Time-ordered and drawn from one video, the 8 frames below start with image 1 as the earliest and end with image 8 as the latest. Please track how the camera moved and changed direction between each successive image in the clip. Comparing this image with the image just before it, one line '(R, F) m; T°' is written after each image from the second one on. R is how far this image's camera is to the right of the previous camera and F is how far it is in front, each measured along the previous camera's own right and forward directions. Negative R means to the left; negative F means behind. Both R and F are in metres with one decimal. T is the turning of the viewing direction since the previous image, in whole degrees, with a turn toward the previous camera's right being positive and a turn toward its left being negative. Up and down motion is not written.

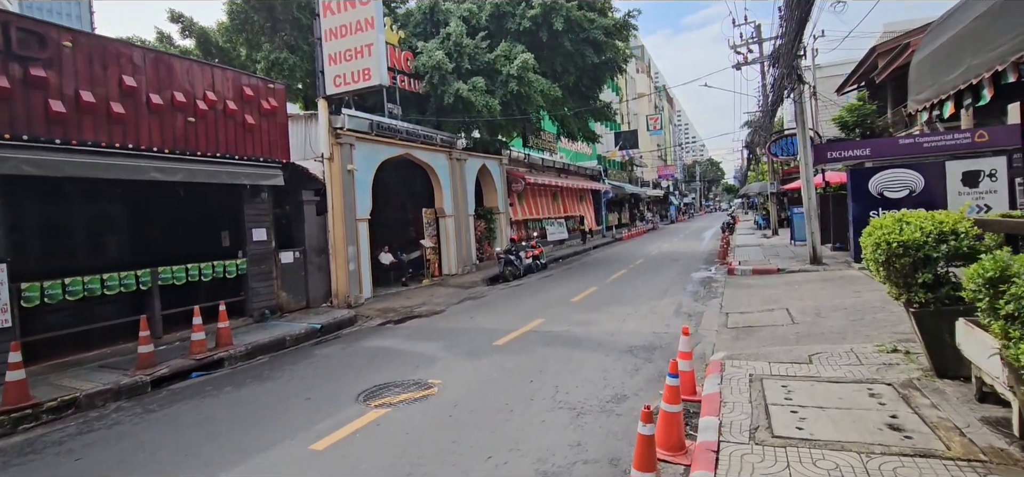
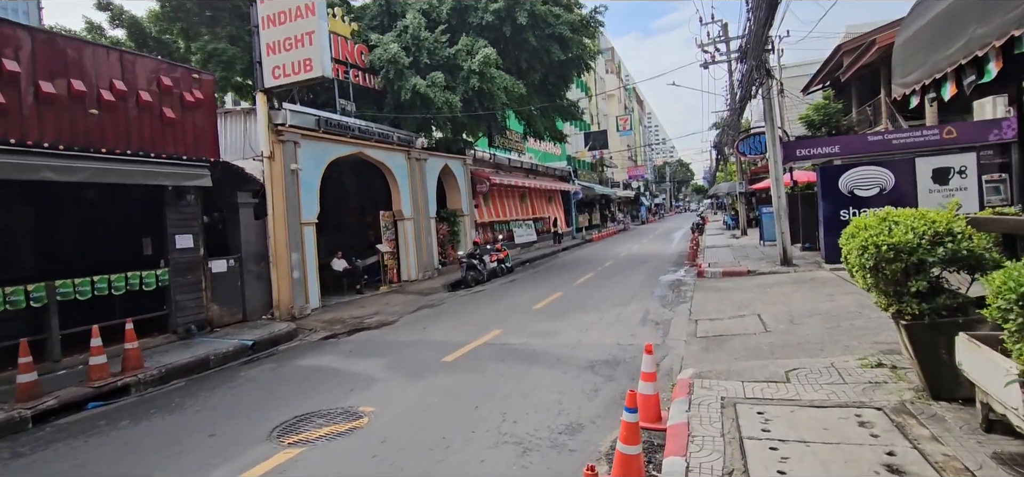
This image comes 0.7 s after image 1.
(+0.4, +0.8) m; +3°
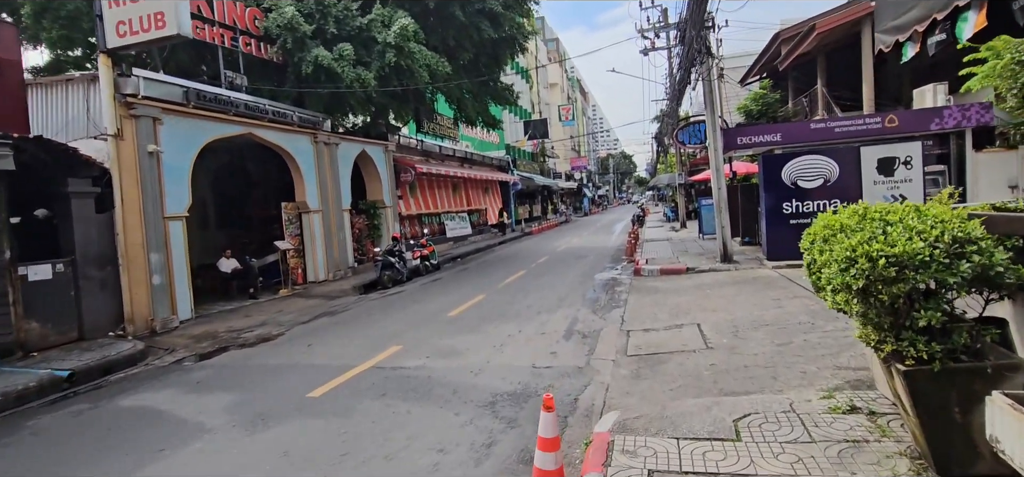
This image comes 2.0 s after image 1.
(+0.7, +1.5) m; +6°
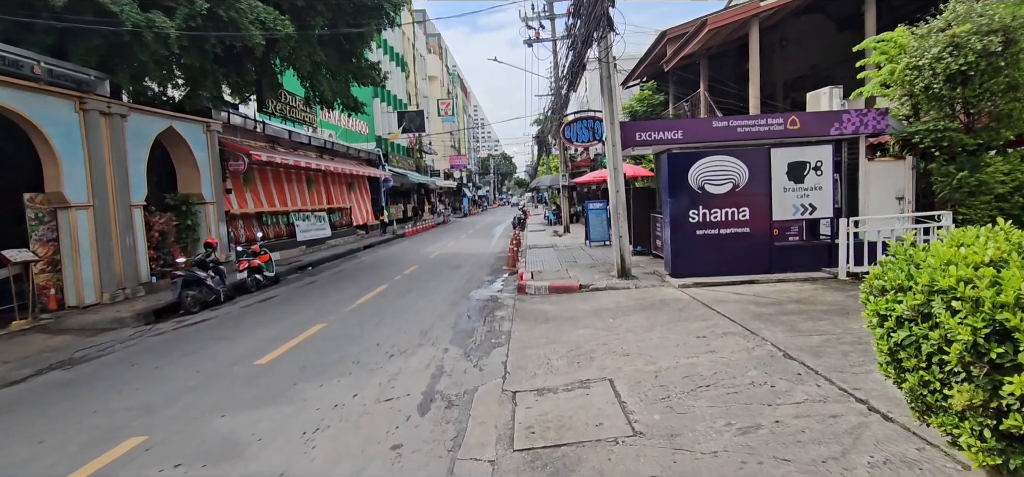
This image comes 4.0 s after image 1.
(+0.5, +2.6) m; +13°
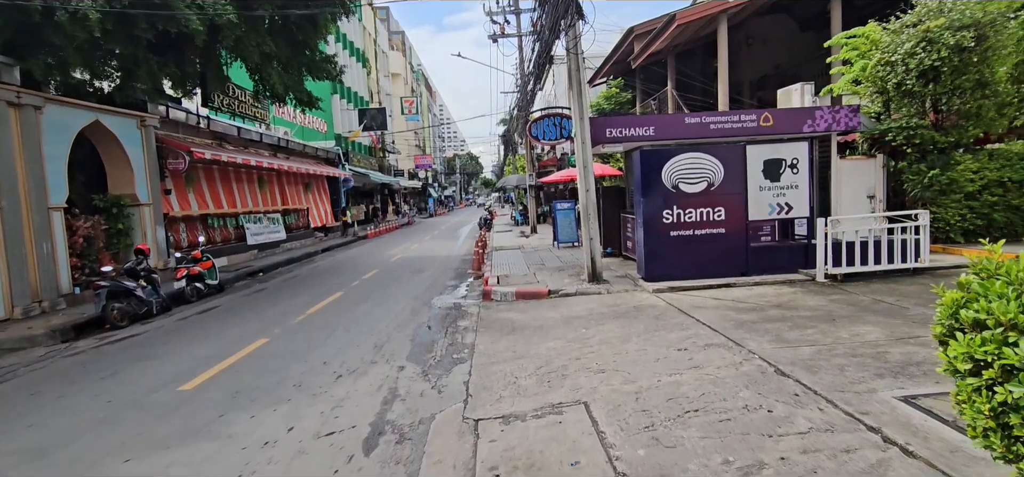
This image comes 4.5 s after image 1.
(+0.1, +0.7) m; +4°
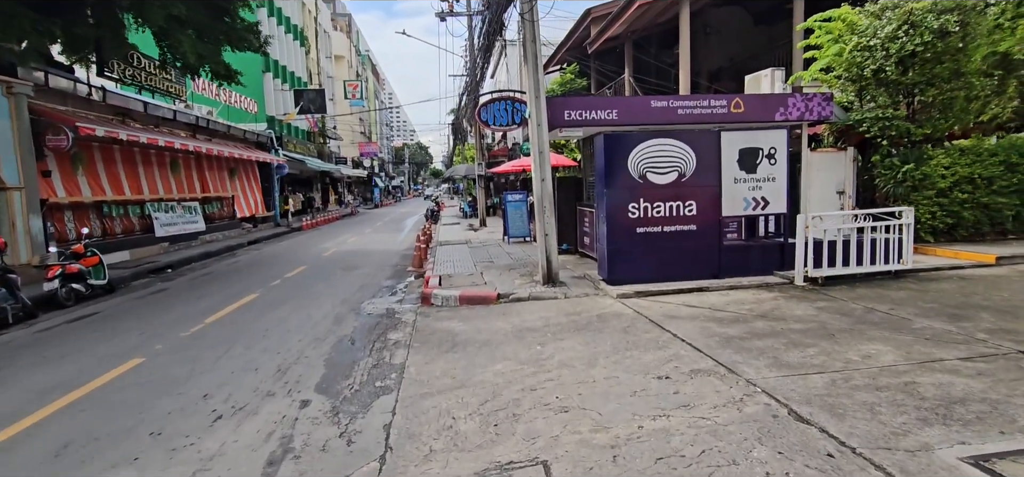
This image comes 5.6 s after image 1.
(+0.1, +1.3) m; +5°
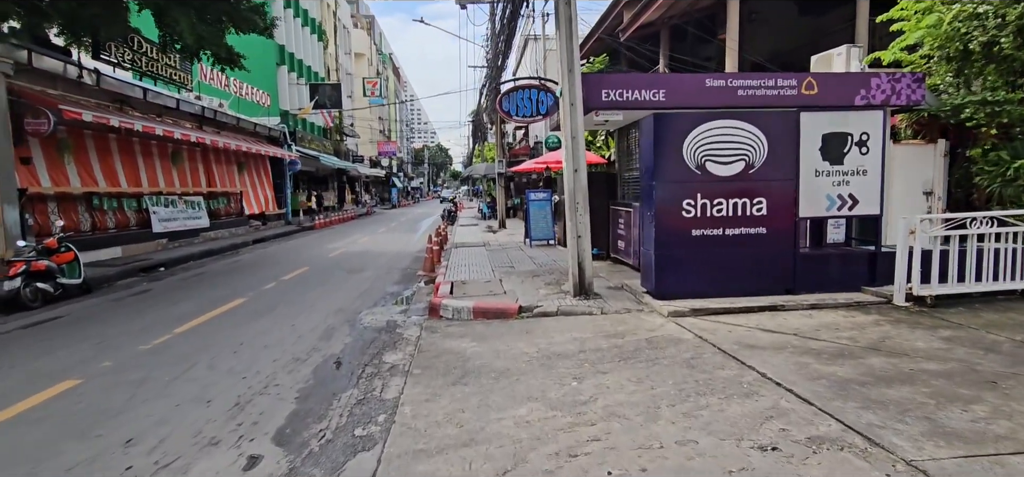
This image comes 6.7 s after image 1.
(-0.1, +1.4) m; -2°
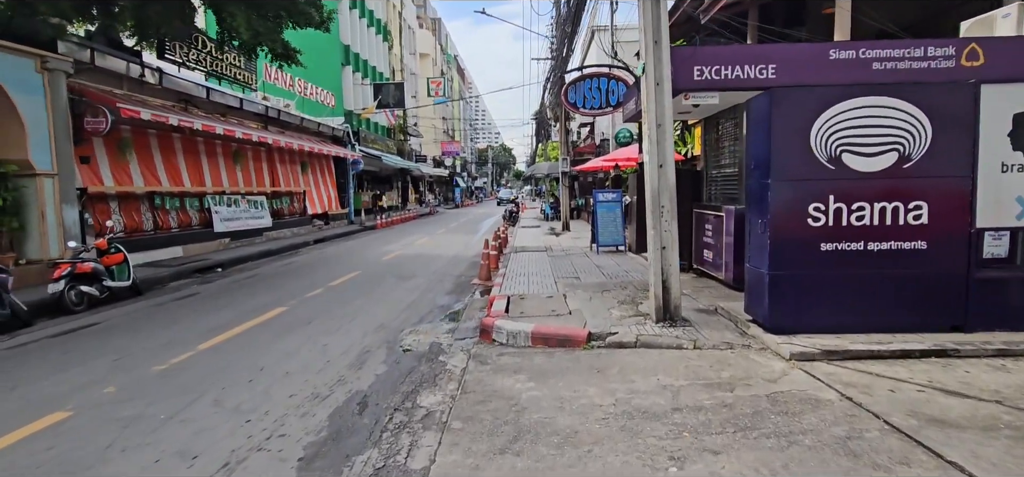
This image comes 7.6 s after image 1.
(-0.1, +1.2) m; -7°
